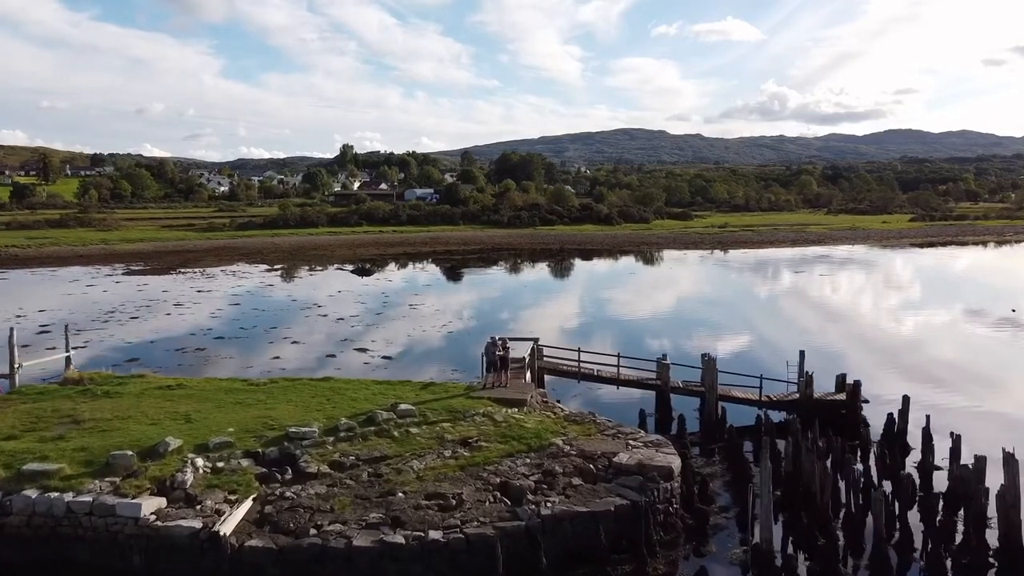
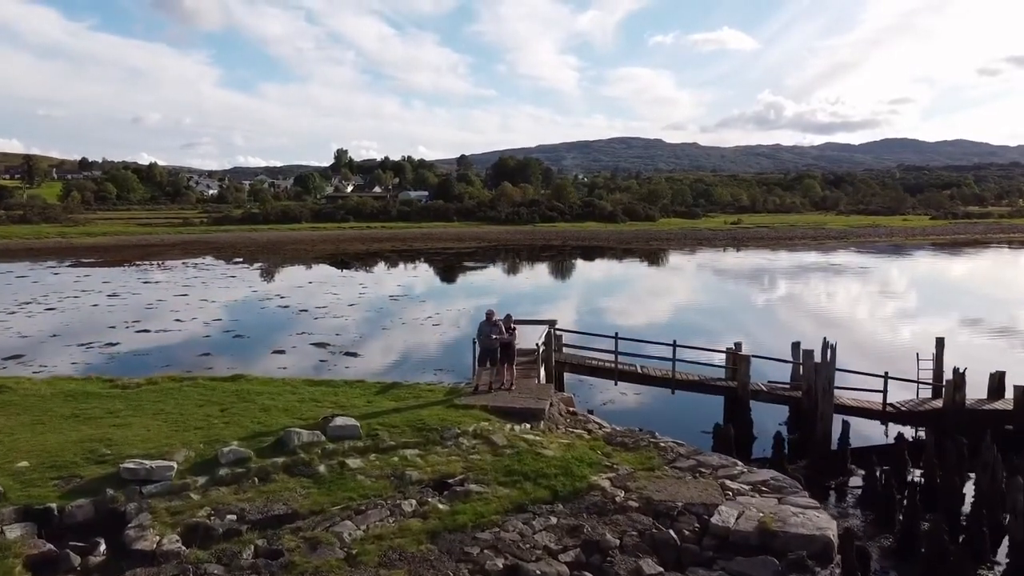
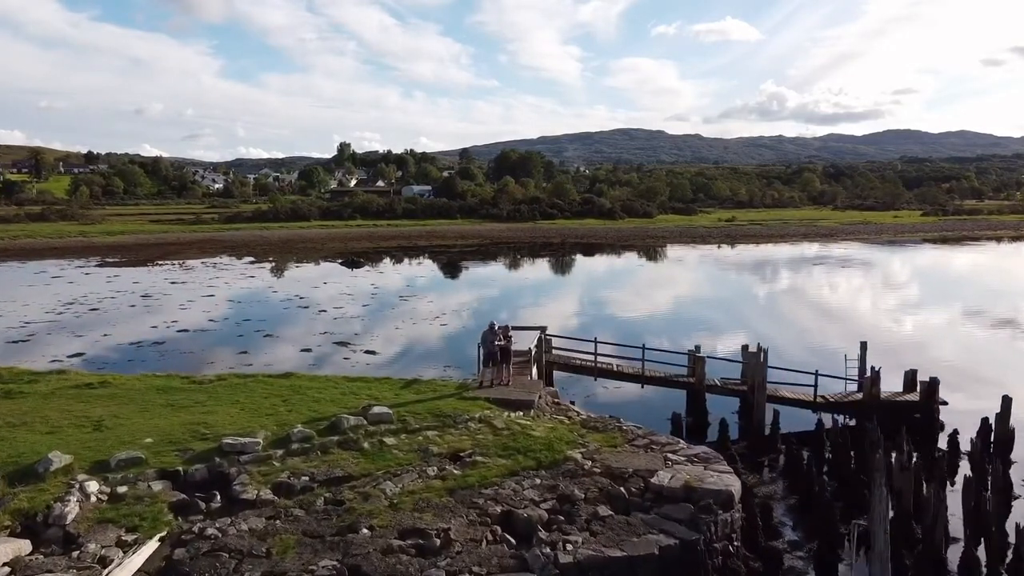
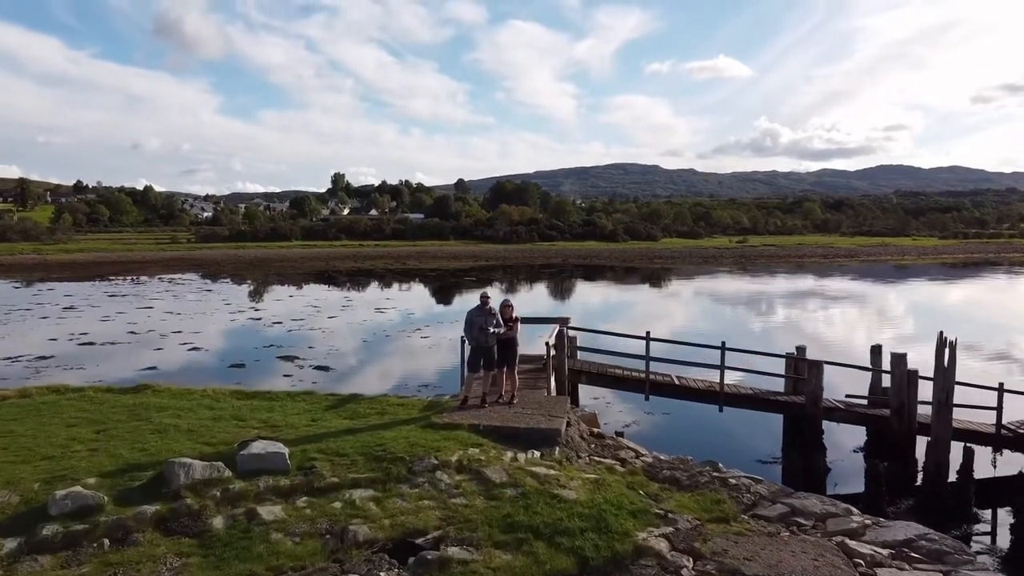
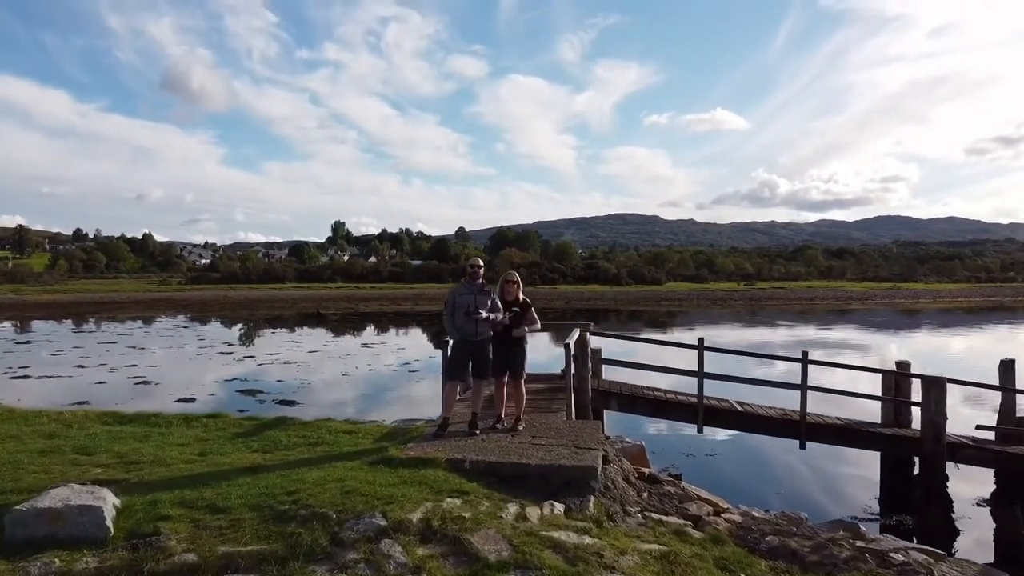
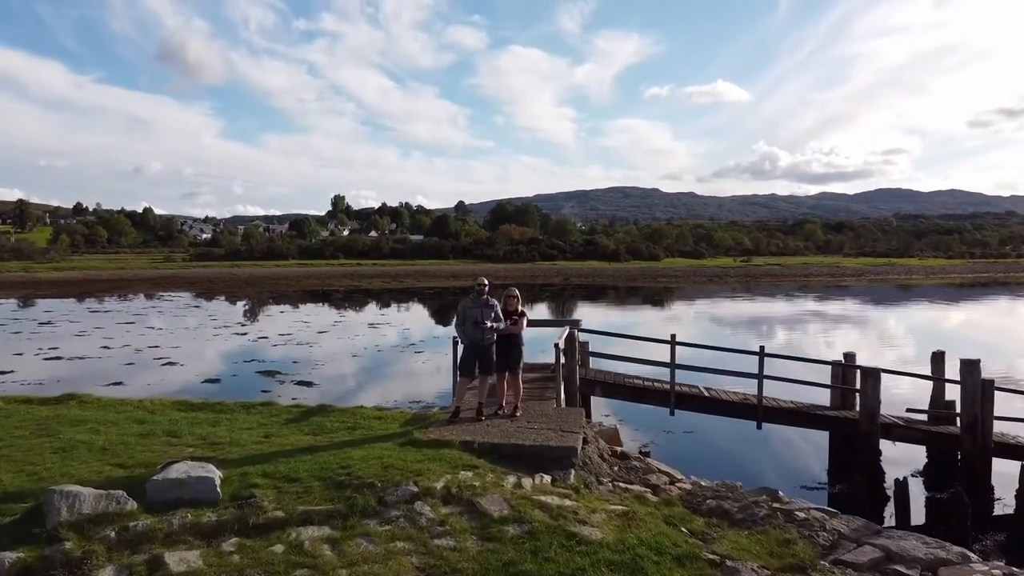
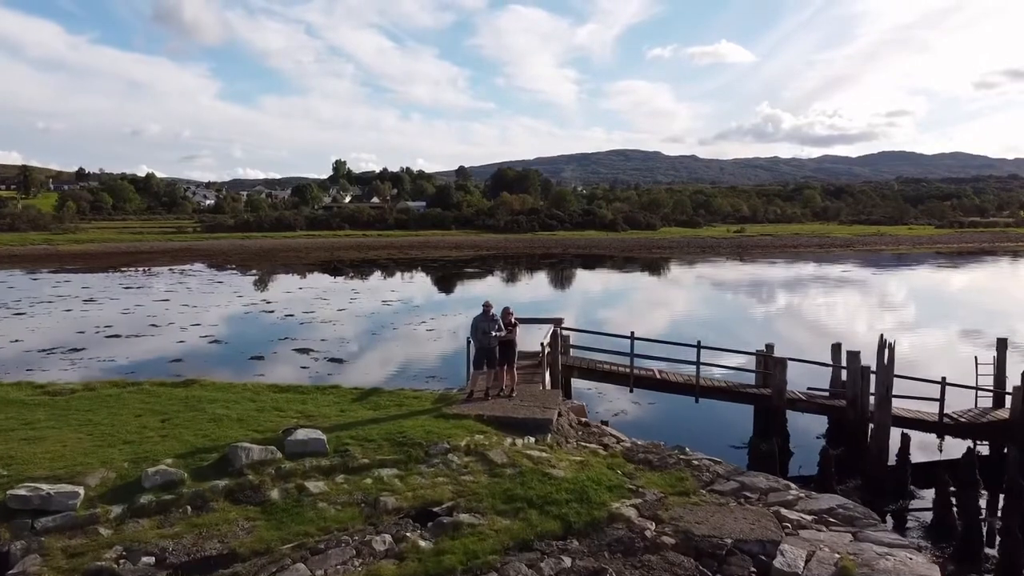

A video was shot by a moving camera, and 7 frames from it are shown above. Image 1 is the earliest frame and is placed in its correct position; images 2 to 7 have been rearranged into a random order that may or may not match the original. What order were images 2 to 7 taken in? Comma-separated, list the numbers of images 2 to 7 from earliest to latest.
3, 2, 7, 4, 6, 5
